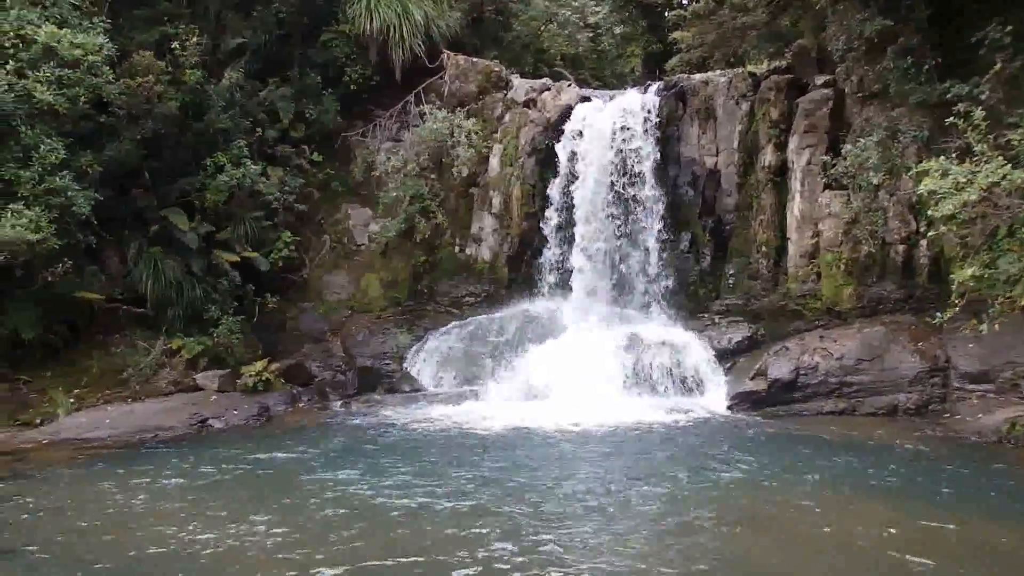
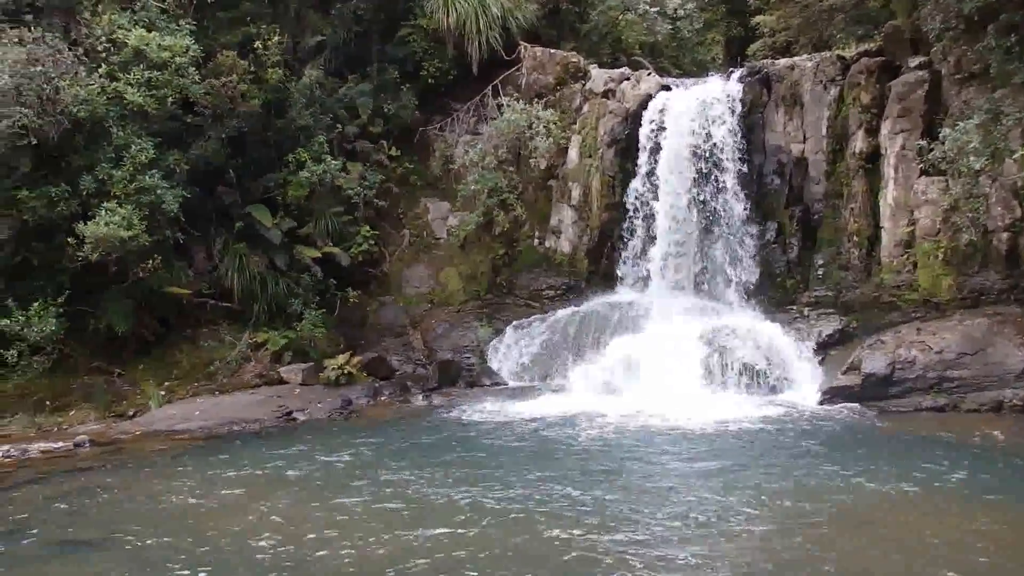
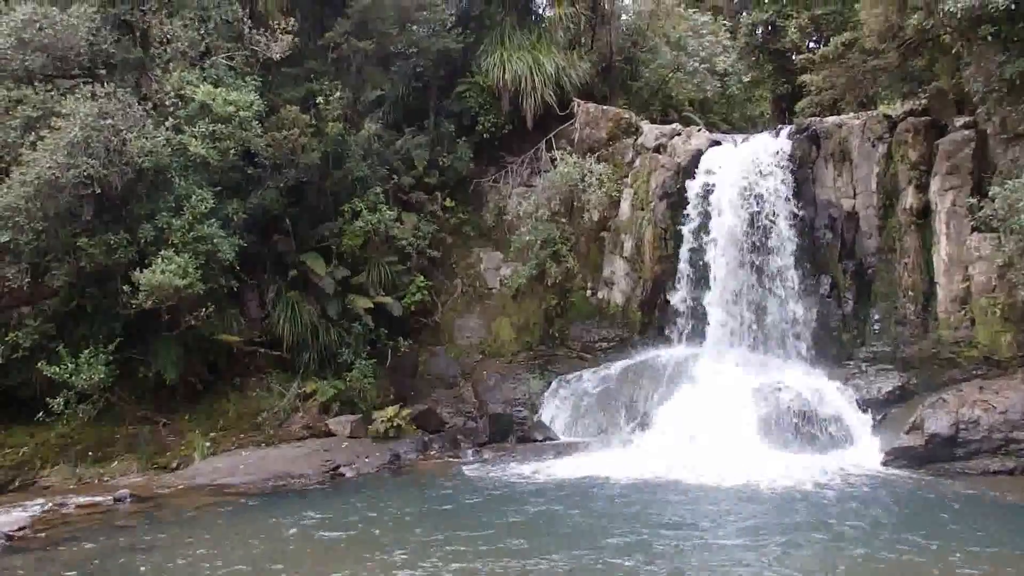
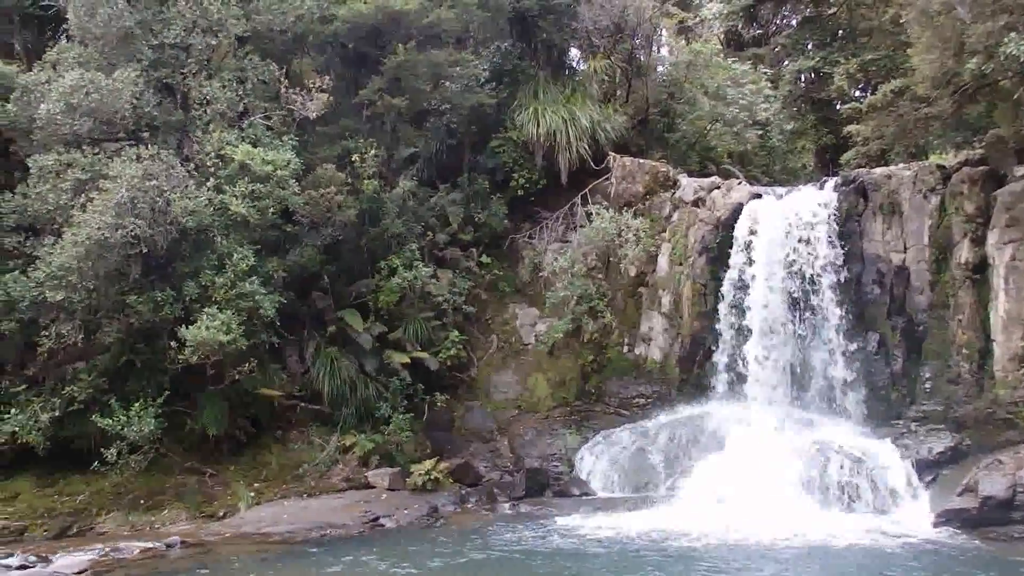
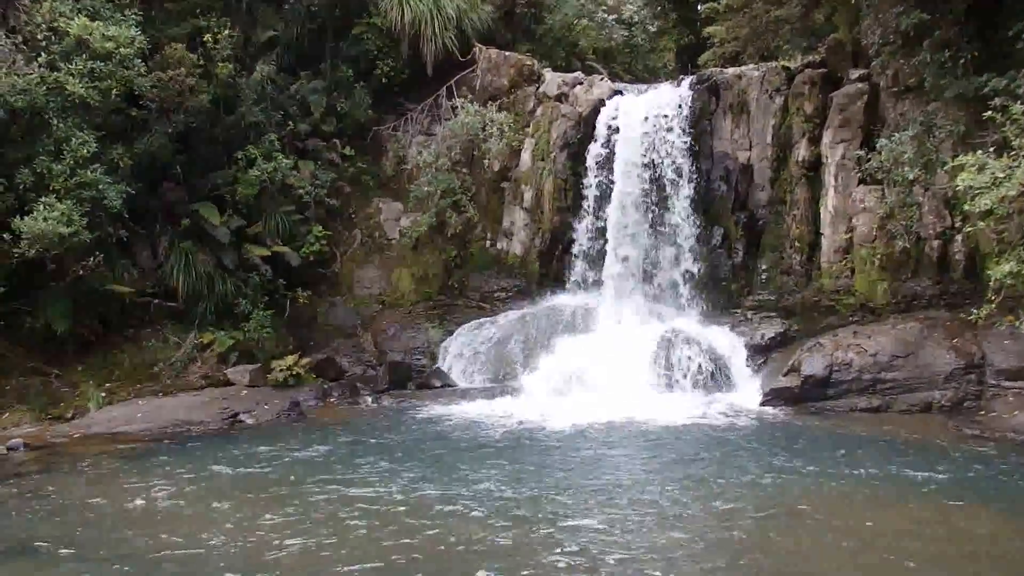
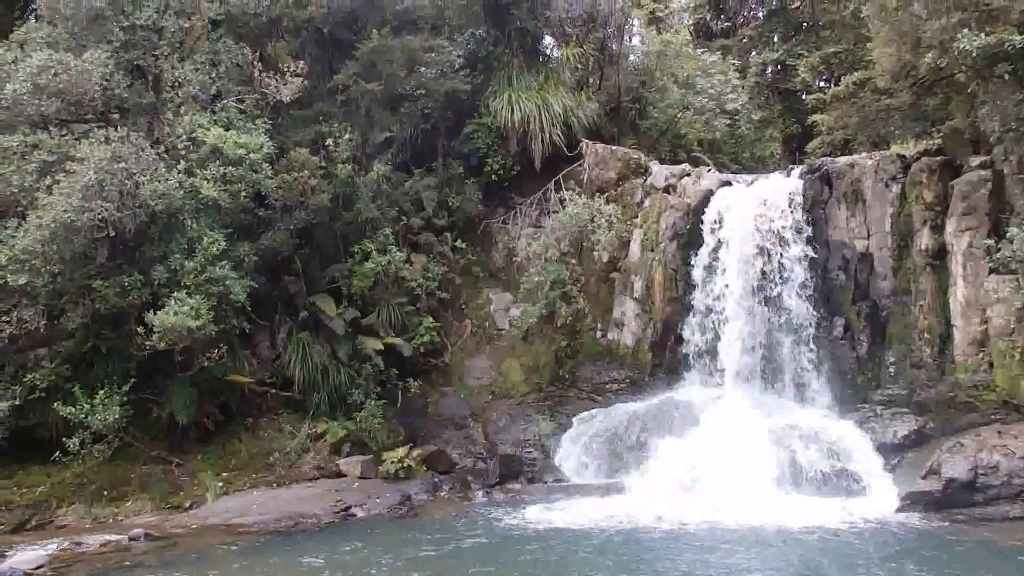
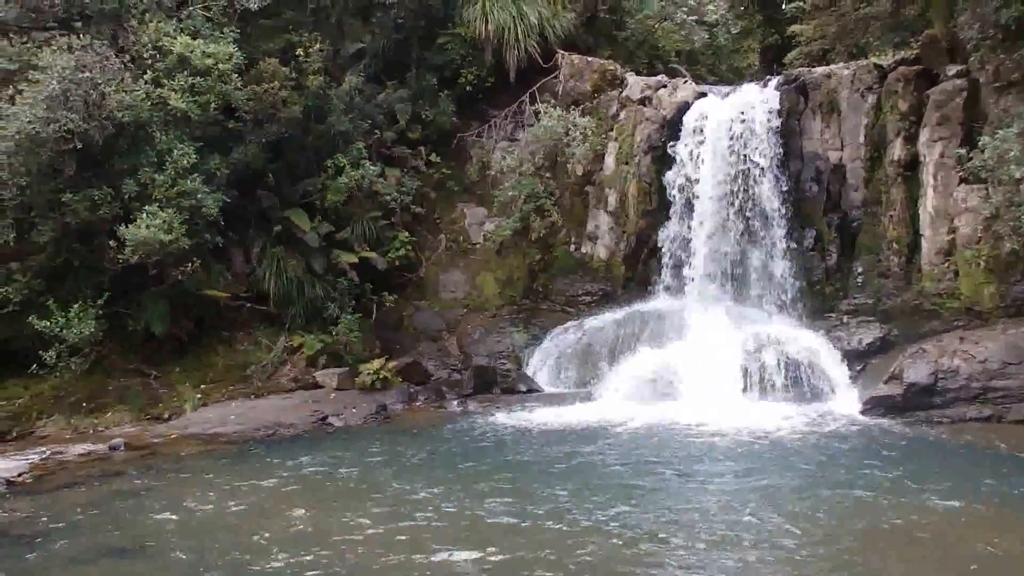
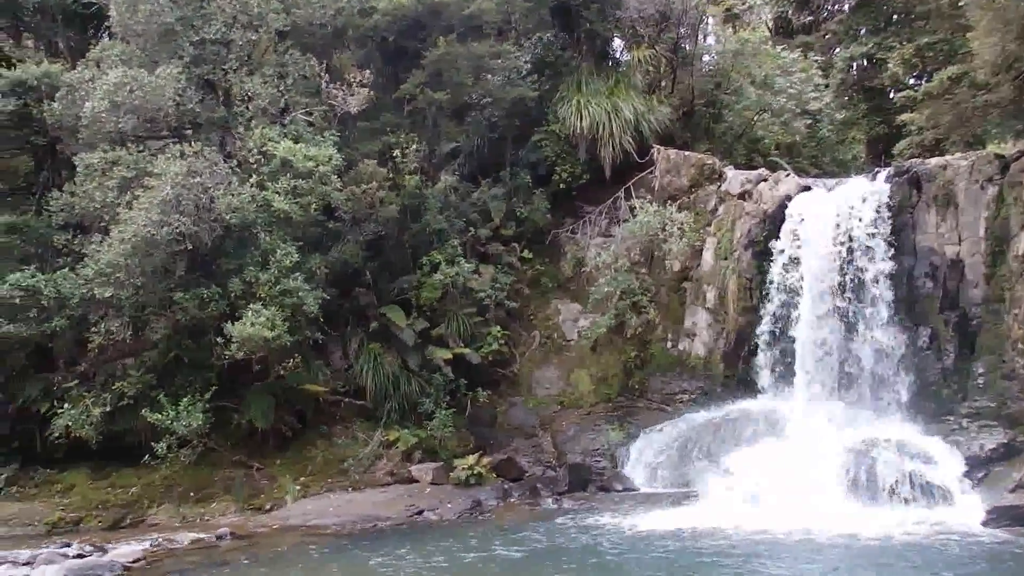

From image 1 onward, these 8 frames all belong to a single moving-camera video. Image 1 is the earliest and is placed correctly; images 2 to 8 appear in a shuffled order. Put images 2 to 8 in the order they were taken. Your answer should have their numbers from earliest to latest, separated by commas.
5, 2, 7, 3, 6, 4, 8
